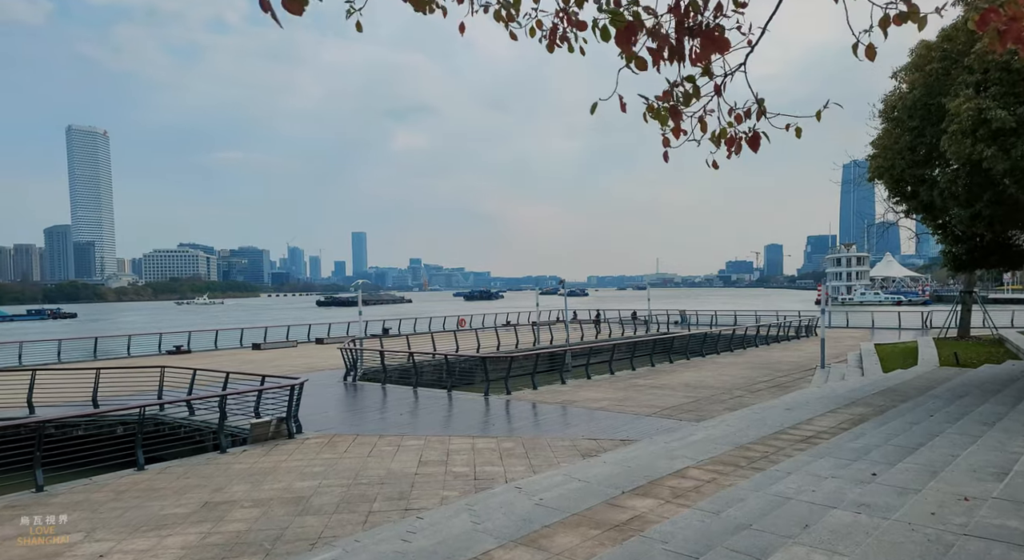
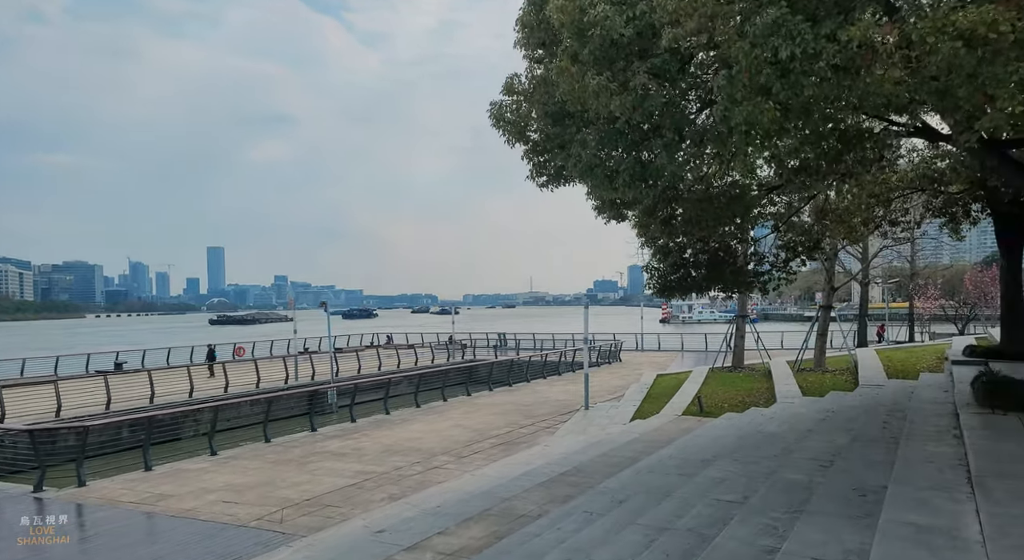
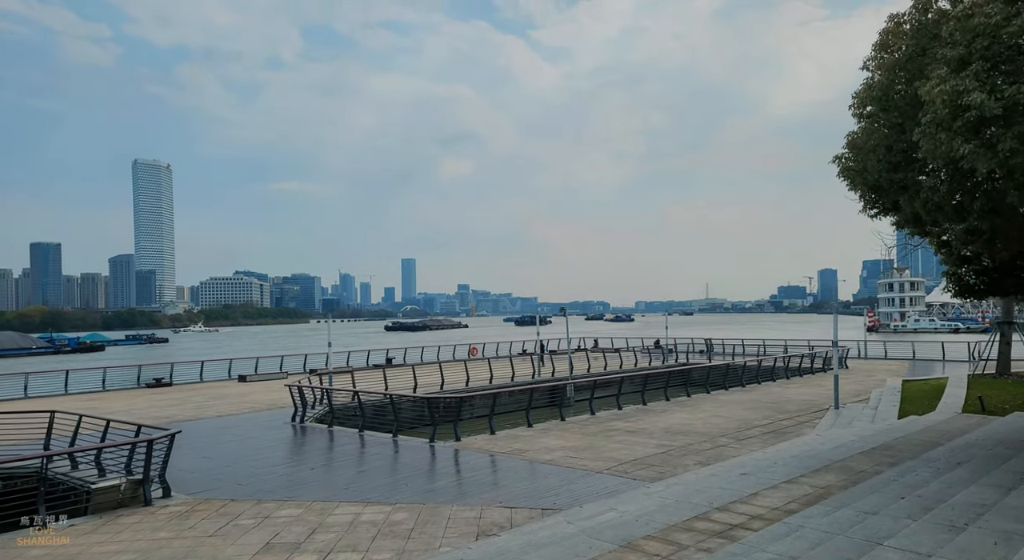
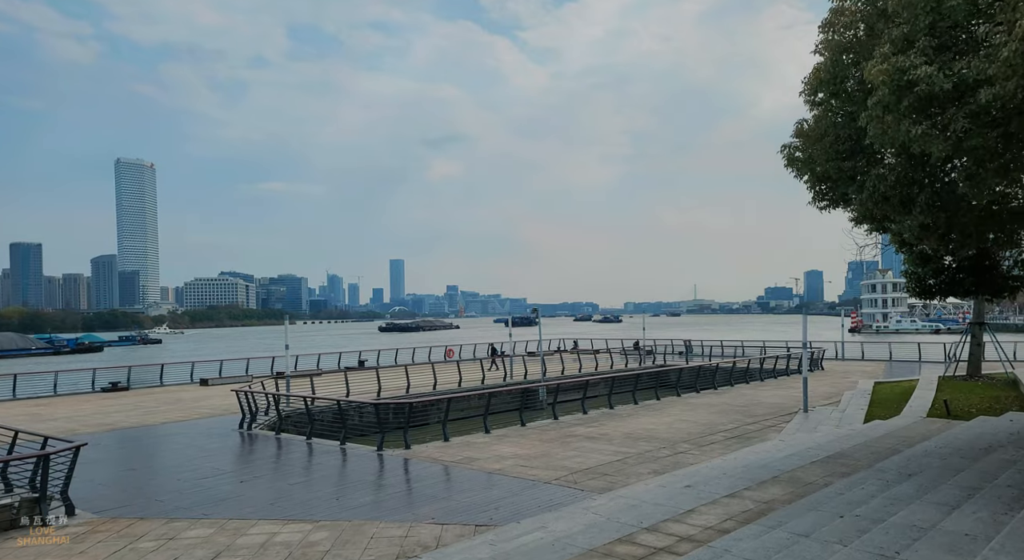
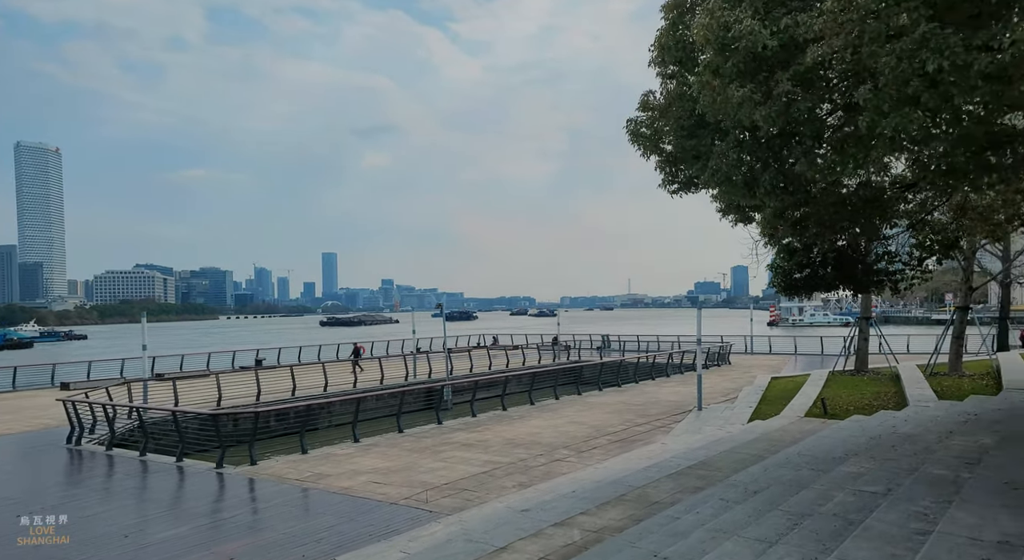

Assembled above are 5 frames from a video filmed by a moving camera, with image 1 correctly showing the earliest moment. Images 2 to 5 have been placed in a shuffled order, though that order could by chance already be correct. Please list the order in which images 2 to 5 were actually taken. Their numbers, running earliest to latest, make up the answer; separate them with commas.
3, 4, 5, 2
